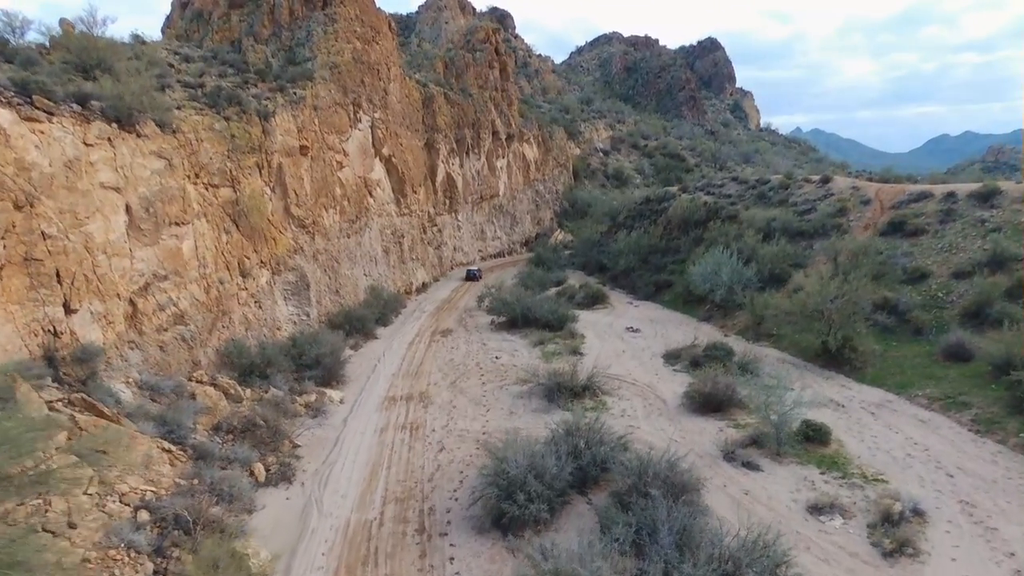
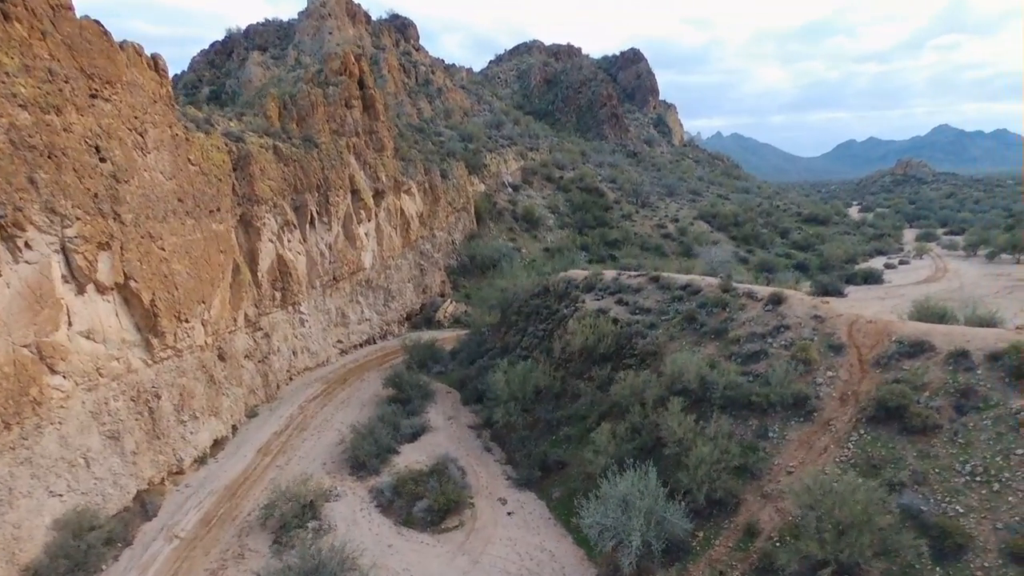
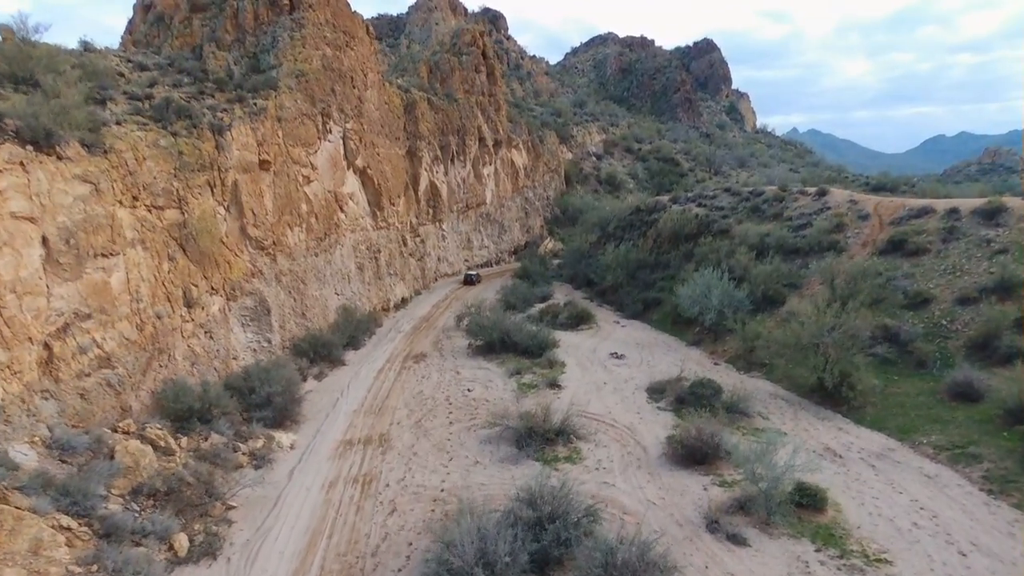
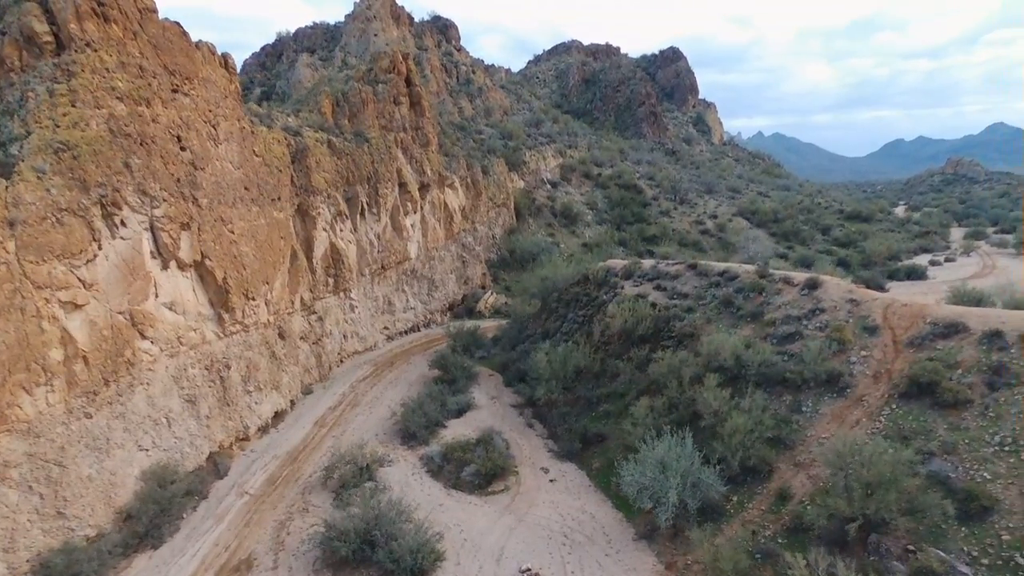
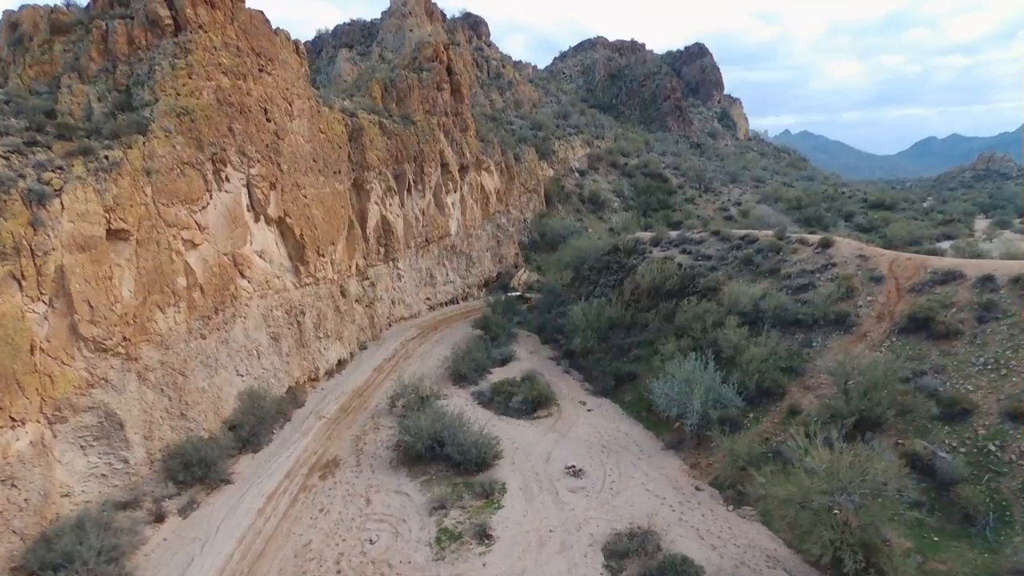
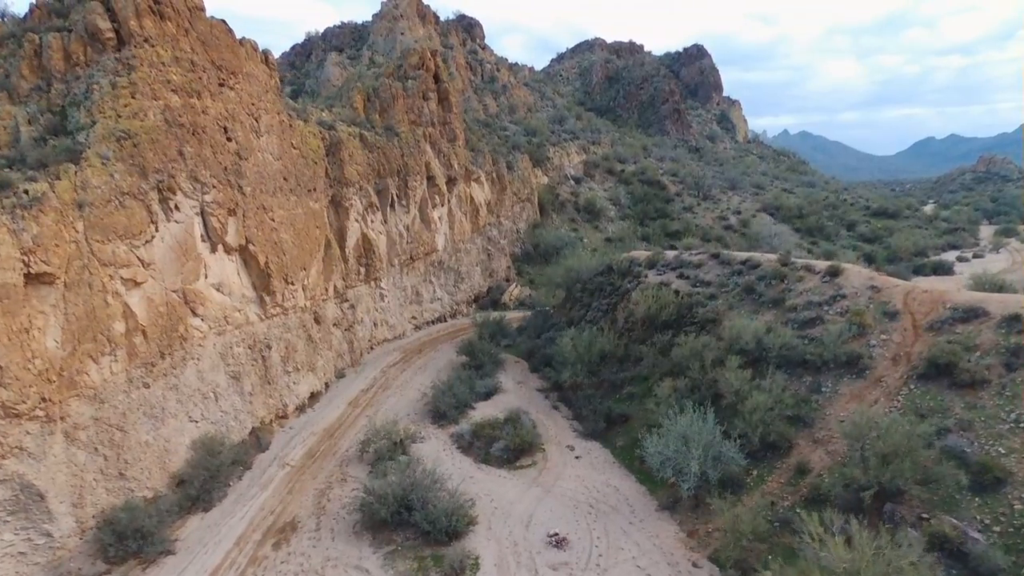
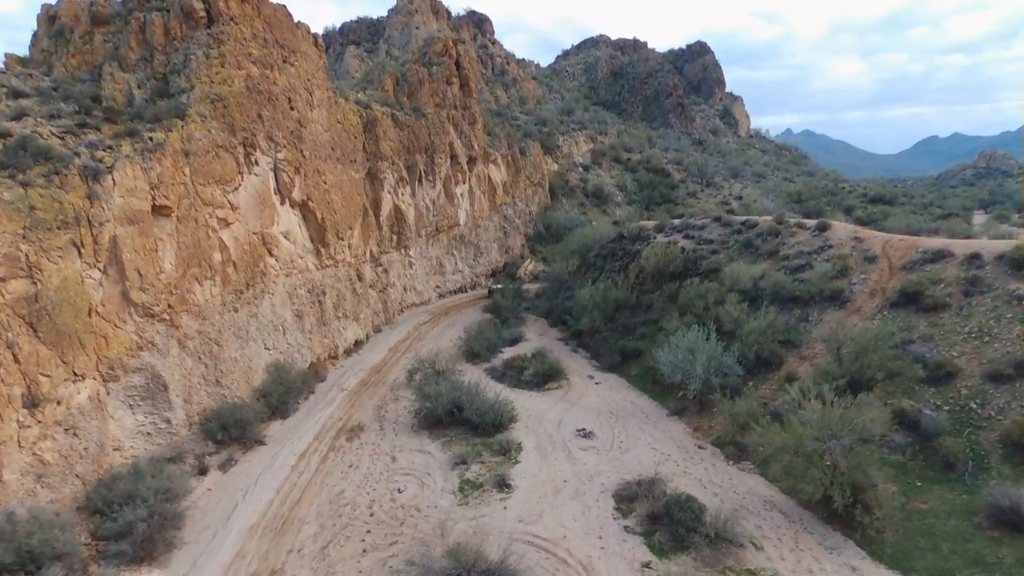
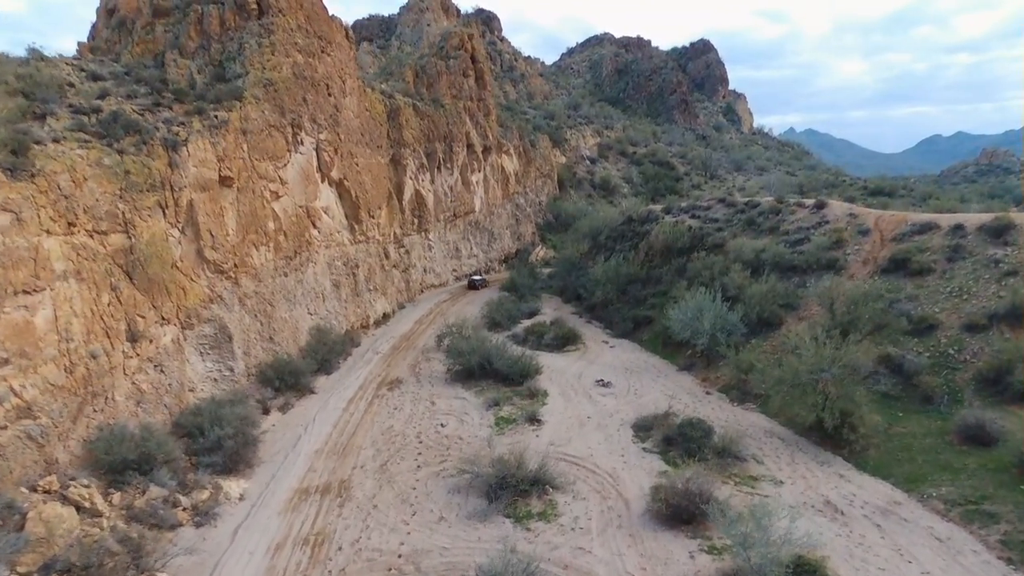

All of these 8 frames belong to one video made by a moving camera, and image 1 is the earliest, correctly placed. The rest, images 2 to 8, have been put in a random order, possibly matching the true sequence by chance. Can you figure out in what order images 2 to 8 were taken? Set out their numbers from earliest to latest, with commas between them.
3, 8, 7, 5, 6, 4, 2
